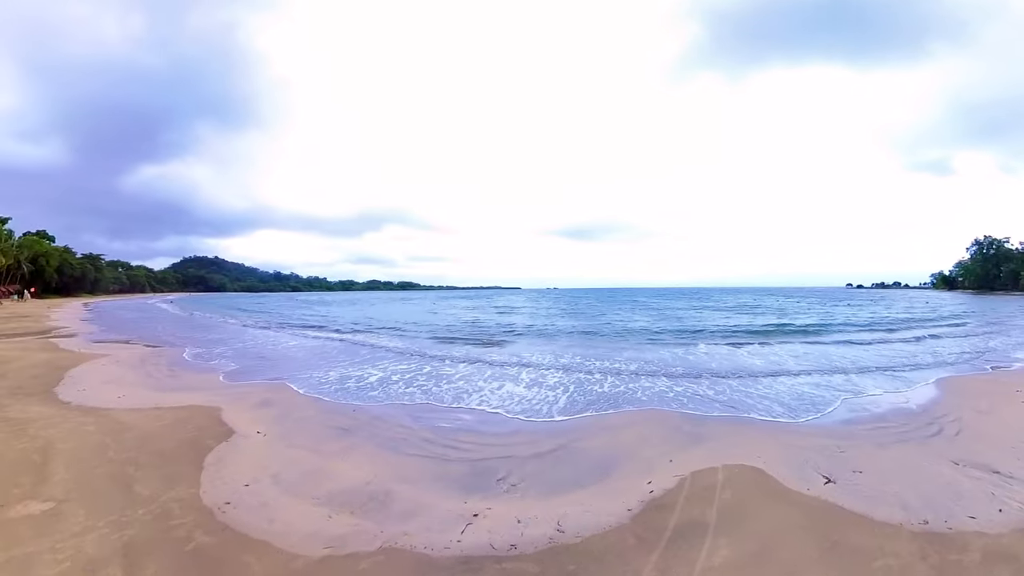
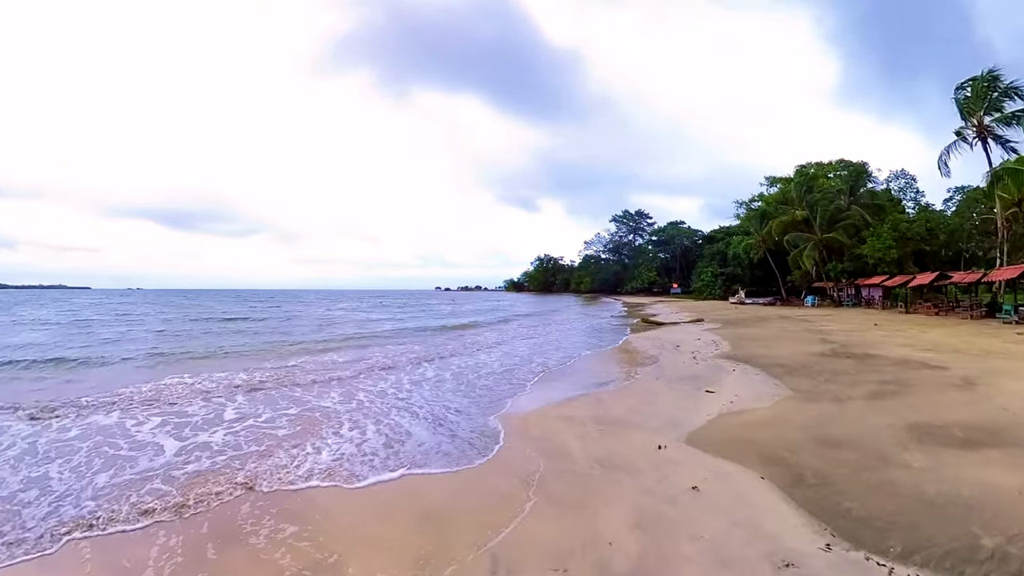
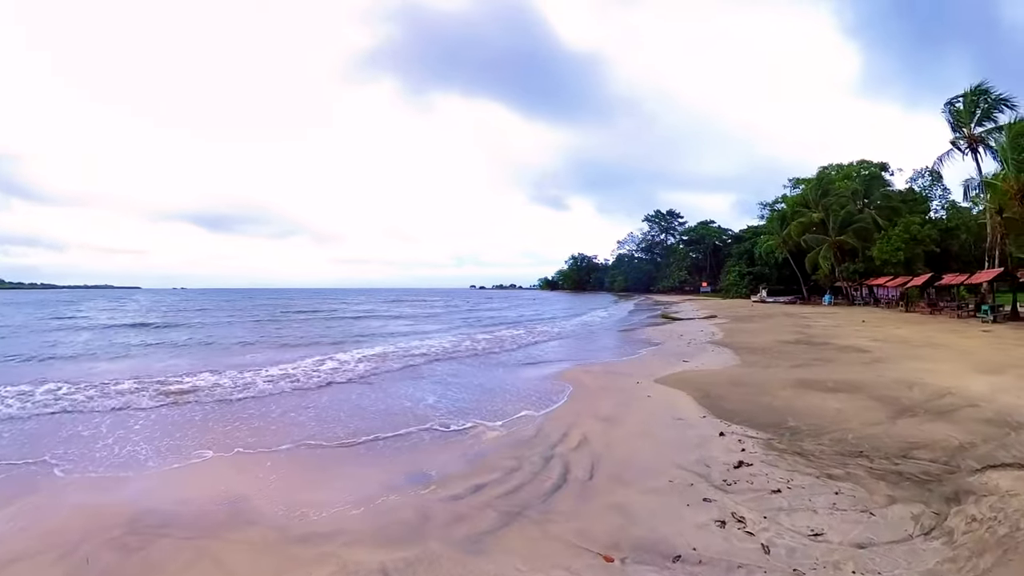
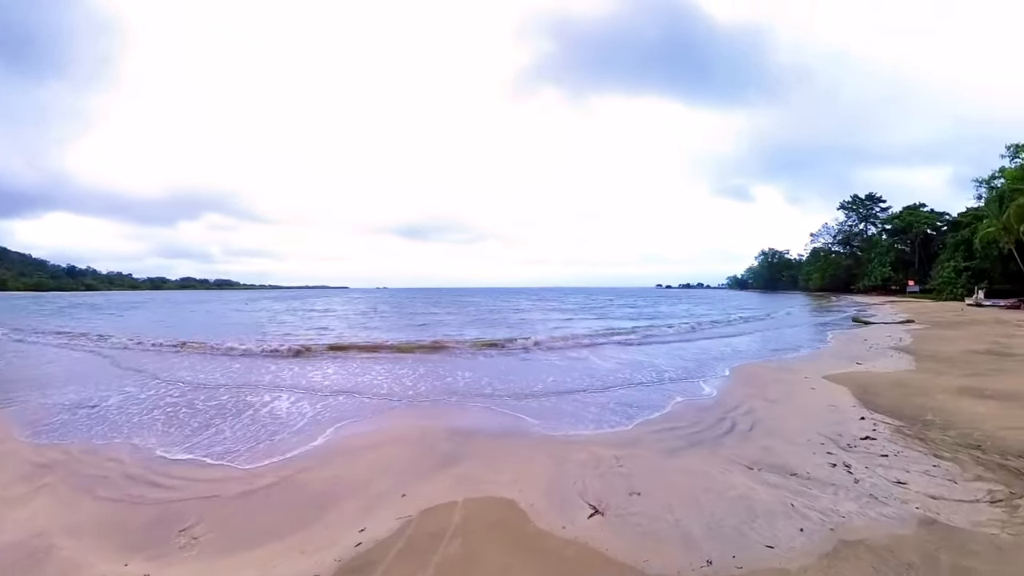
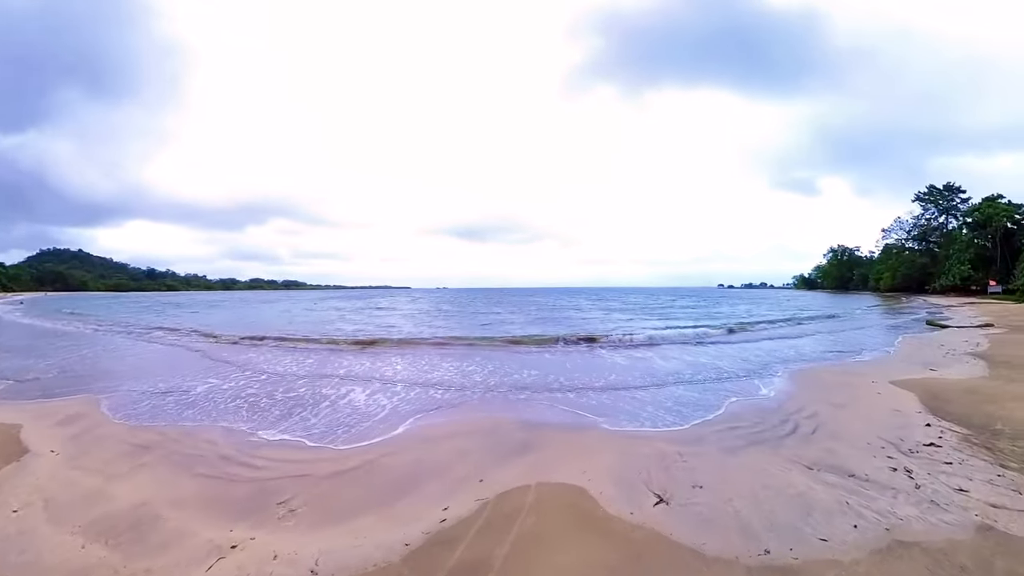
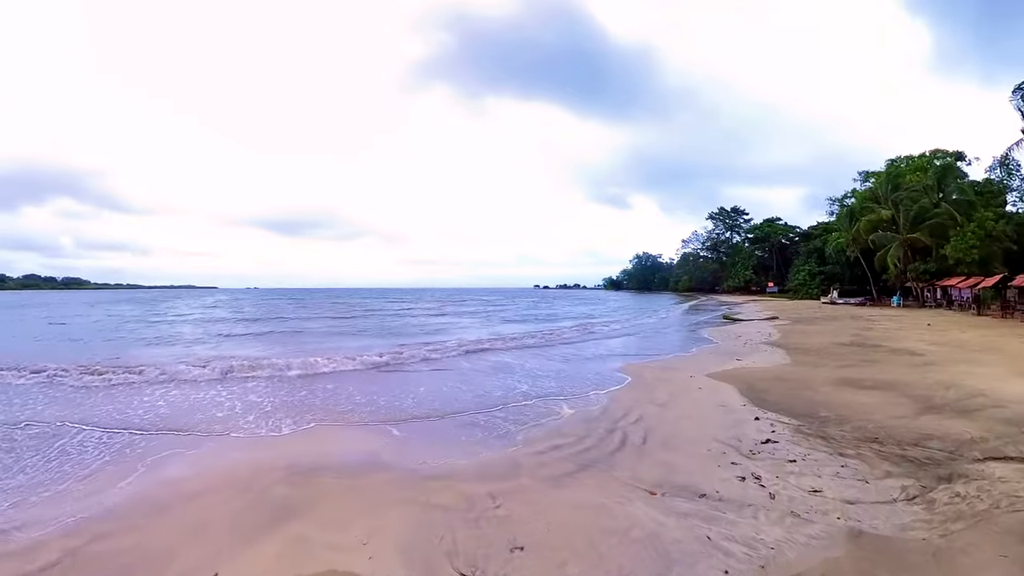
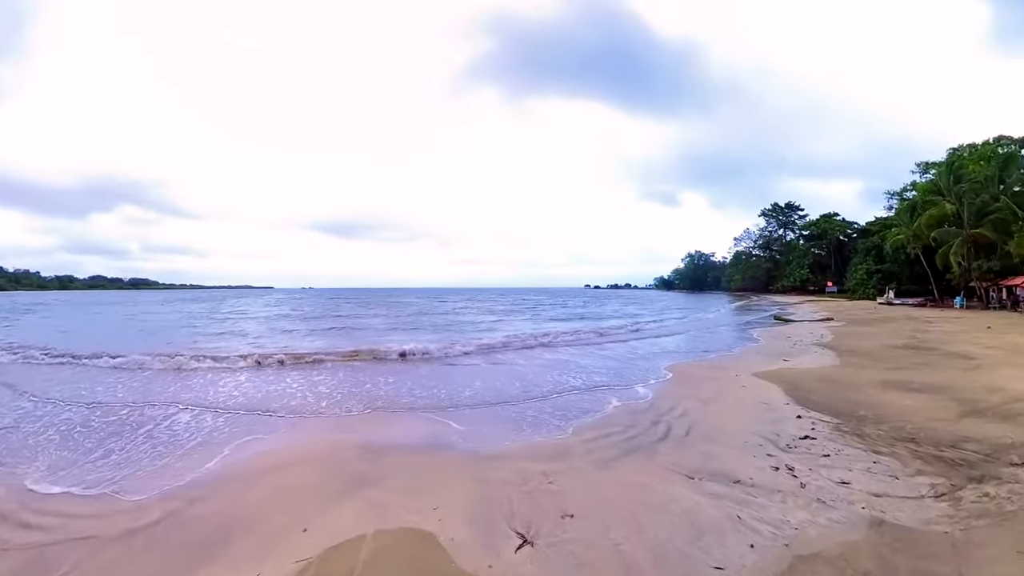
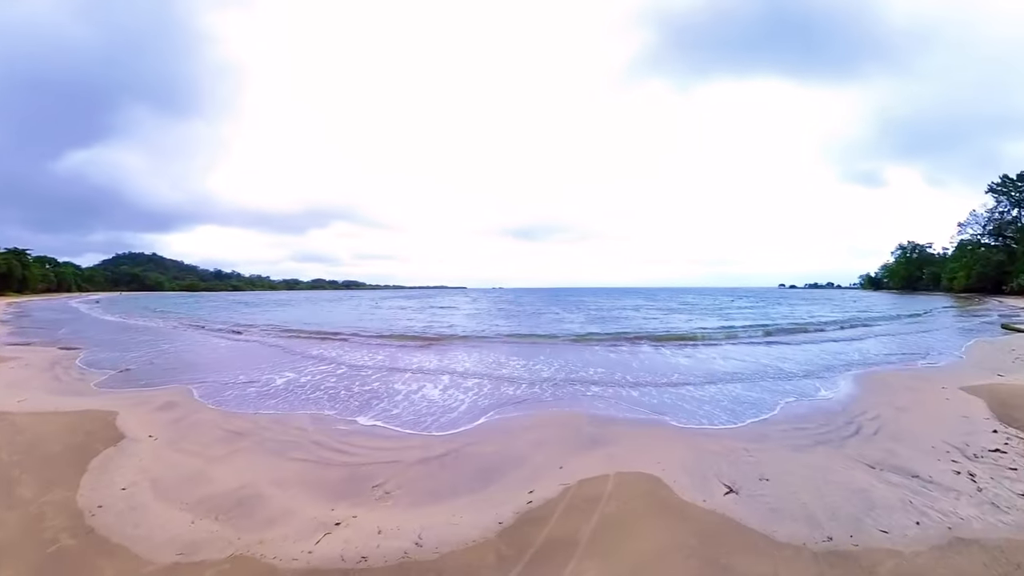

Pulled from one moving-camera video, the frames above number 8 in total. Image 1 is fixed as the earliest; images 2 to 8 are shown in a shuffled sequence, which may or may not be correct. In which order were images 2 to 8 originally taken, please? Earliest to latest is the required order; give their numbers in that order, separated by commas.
8, 5, 4, 7, 6, 3, 2
